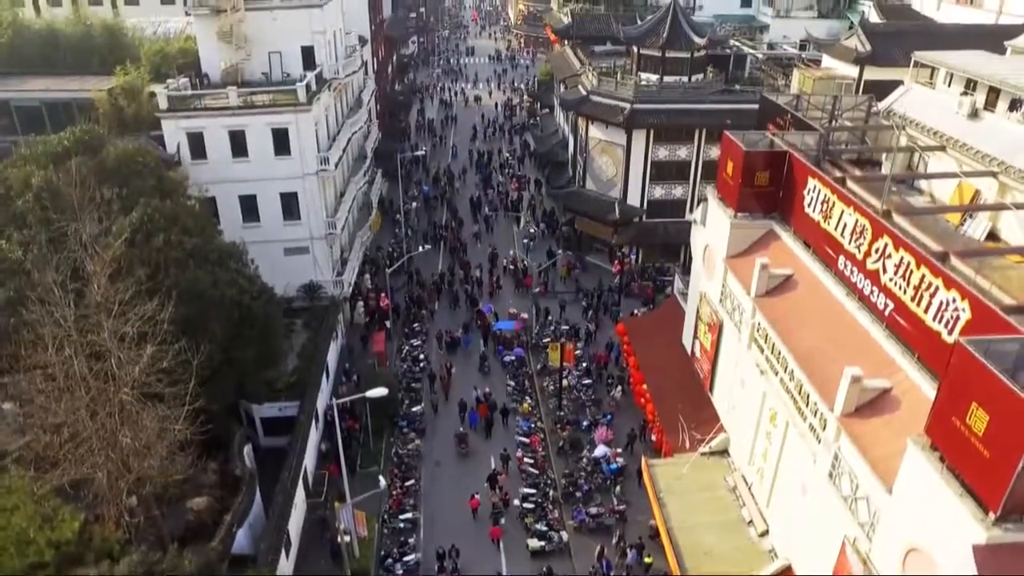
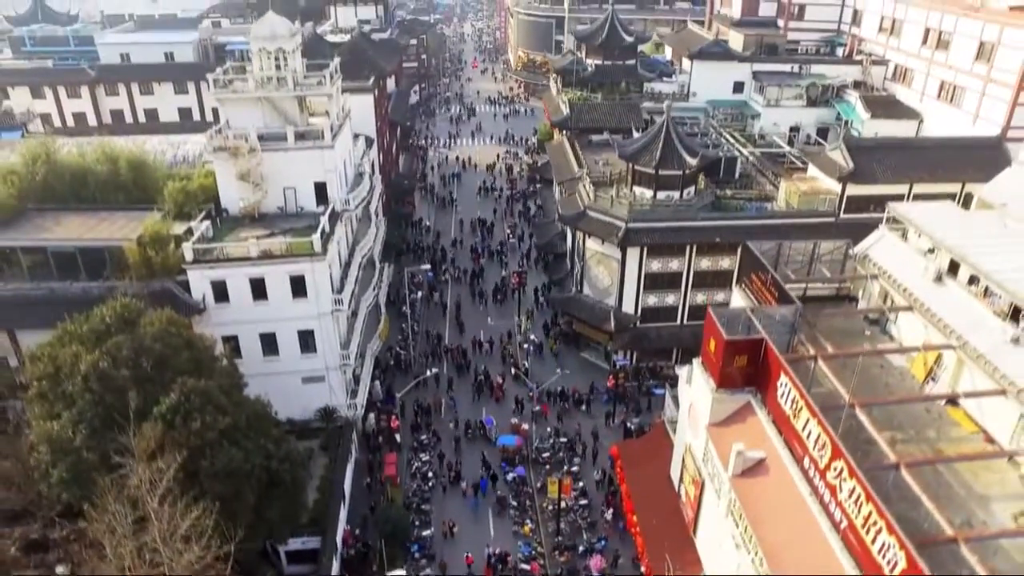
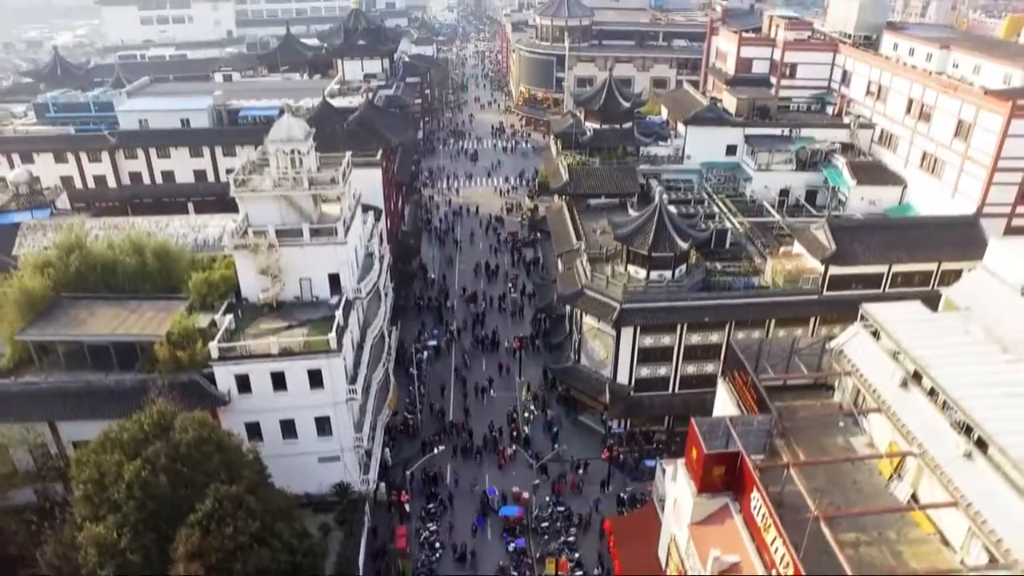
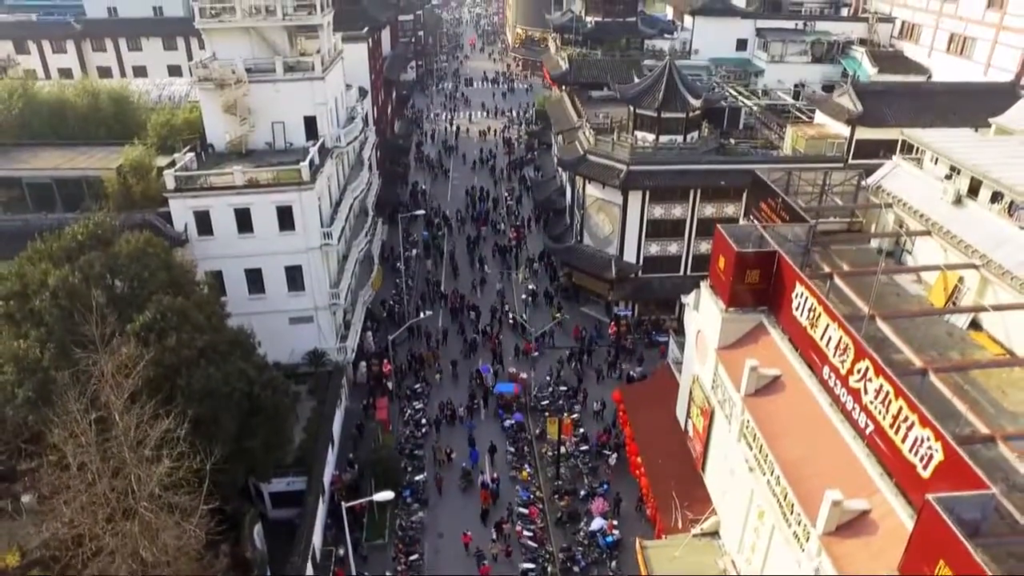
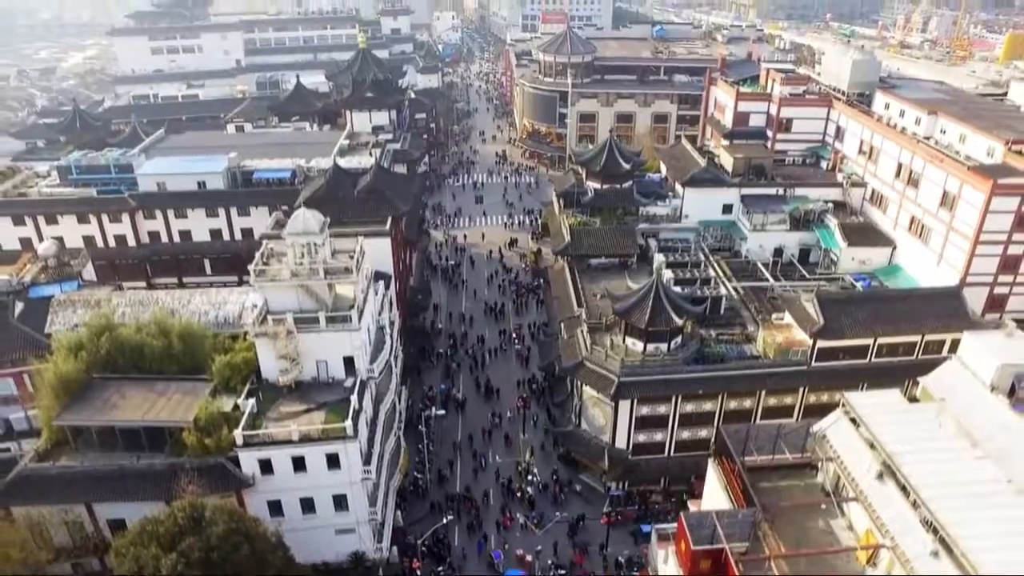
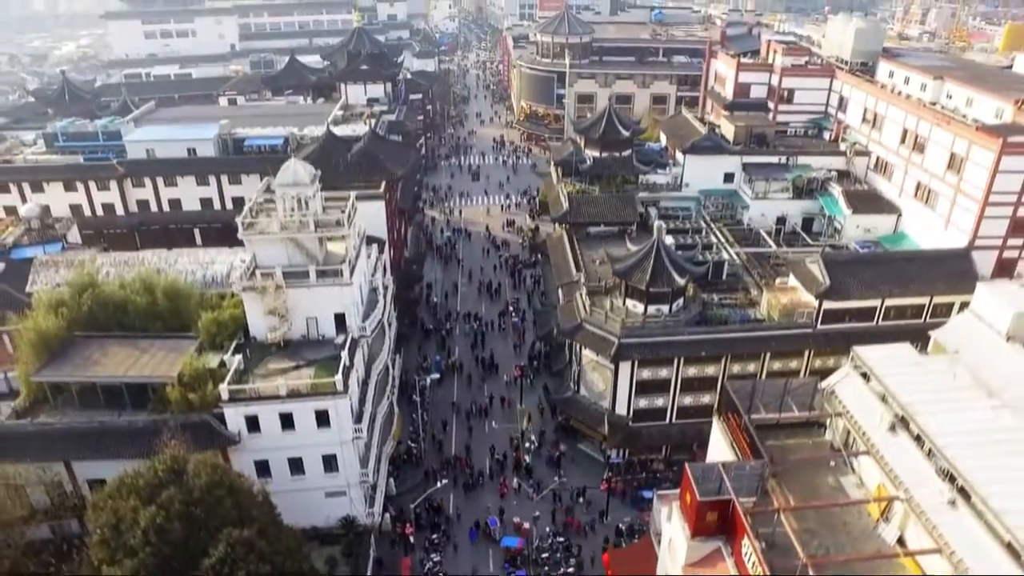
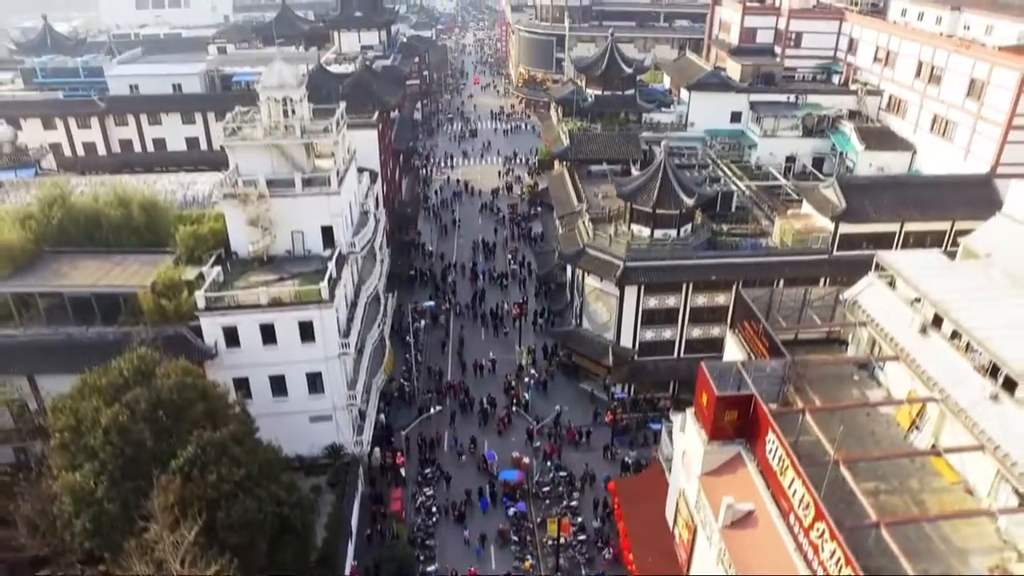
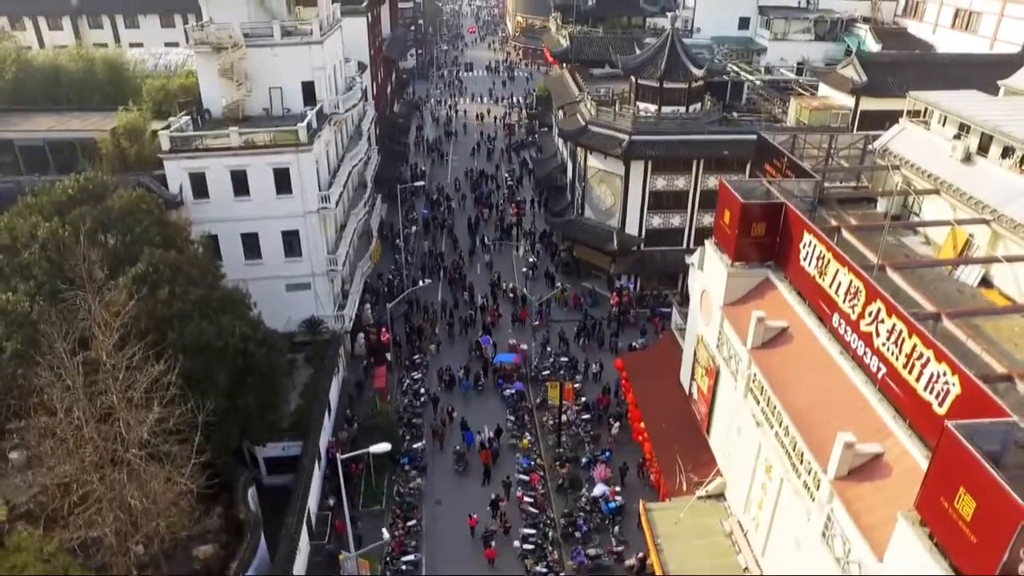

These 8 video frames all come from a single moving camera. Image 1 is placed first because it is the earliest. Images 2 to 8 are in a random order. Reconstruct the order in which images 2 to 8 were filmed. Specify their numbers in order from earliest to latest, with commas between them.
8, 4, 2, 7, 3, 6, 5
